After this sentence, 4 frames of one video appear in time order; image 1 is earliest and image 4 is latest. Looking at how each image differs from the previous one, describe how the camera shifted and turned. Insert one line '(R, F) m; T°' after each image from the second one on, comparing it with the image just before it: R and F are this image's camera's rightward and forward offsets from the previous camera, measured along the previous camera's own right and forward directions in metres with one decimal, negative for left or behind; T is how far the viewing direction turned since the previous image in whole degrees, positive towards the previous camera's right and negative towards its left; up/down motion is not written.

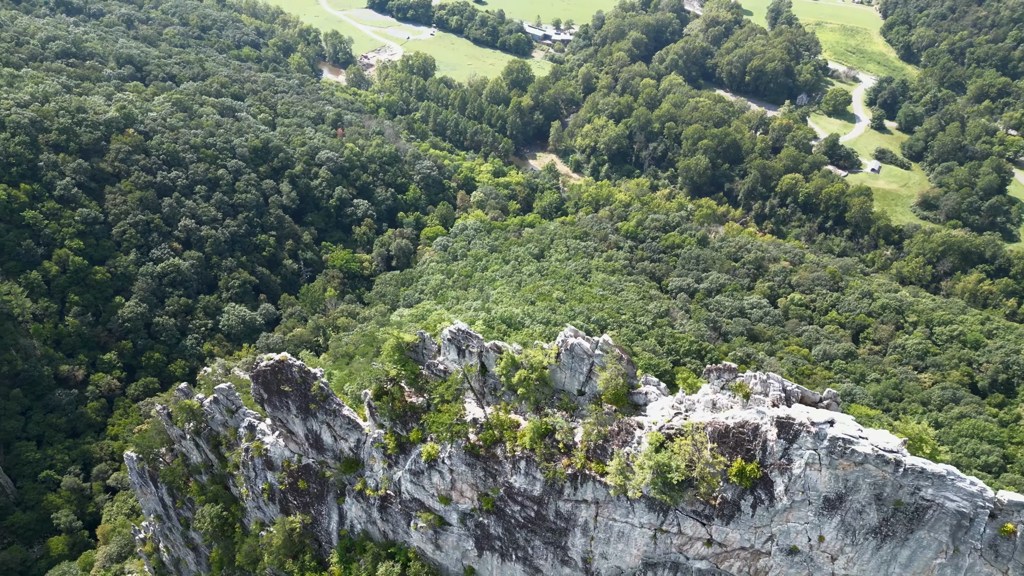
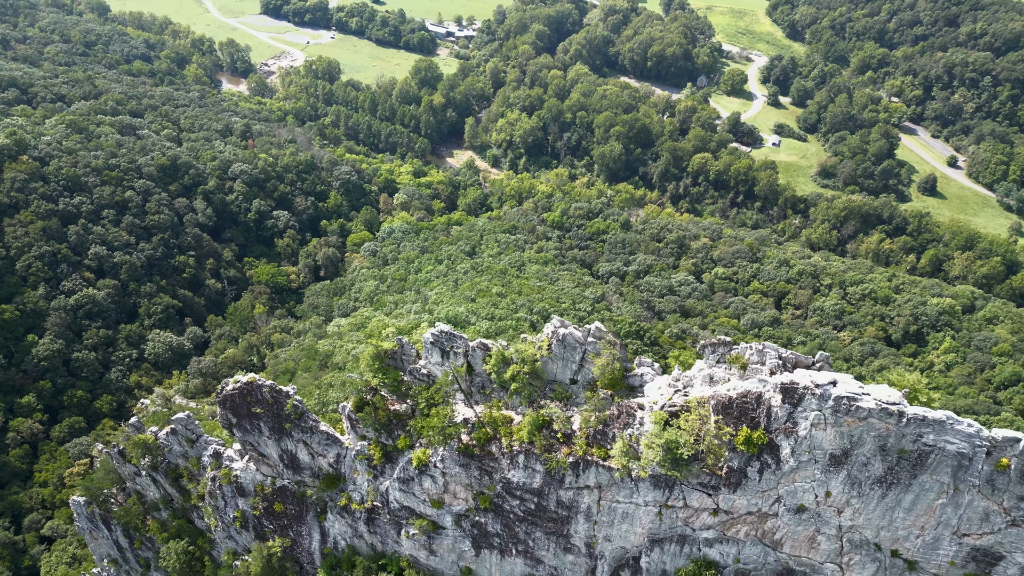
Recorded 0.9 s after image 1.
(-1.6, 0.0) m; +6°
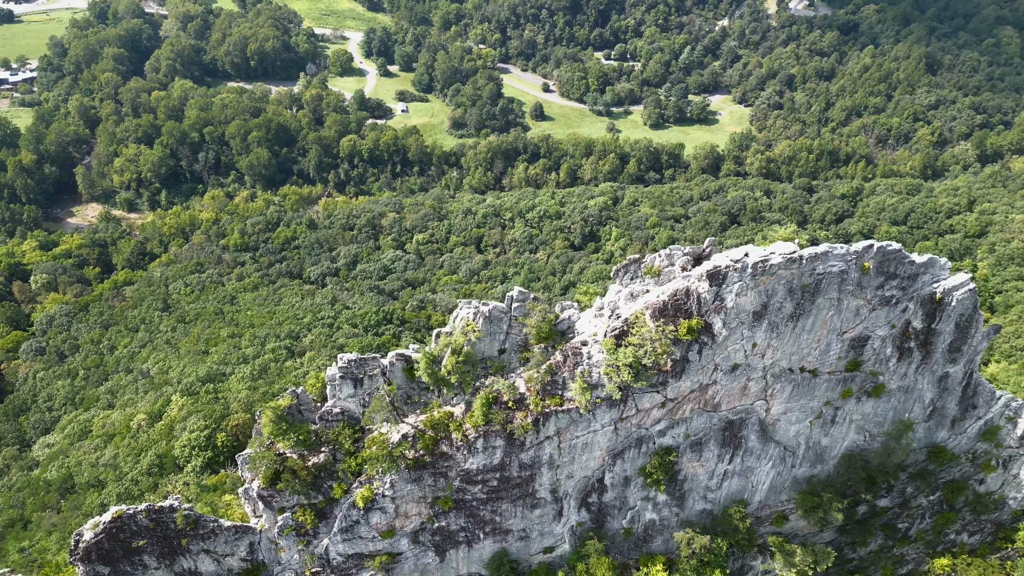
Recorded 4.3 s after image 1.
(-5.5, +0.9) m; +25°
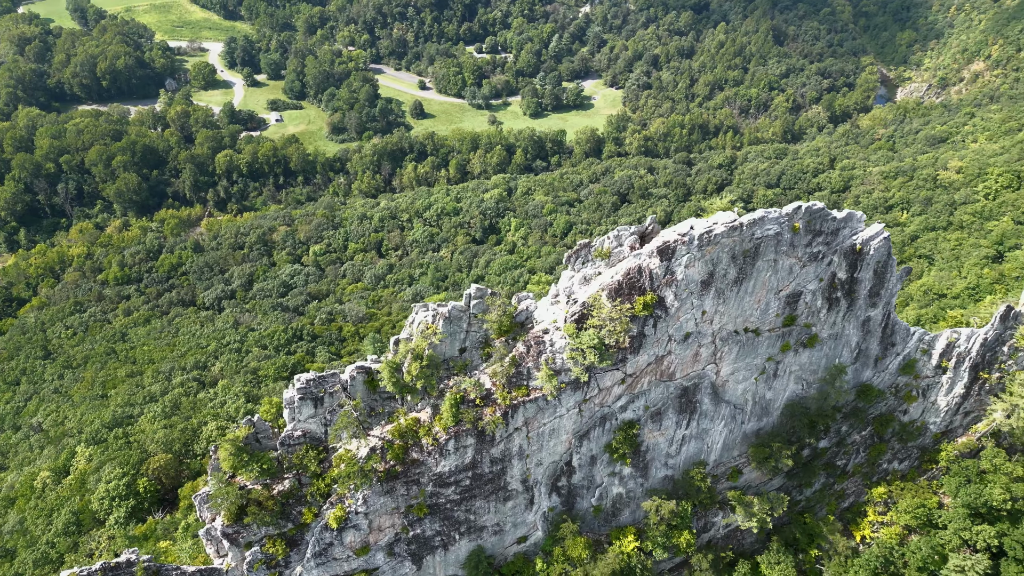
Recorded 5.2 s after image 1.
(-1.5, 0.0) m; +8°
